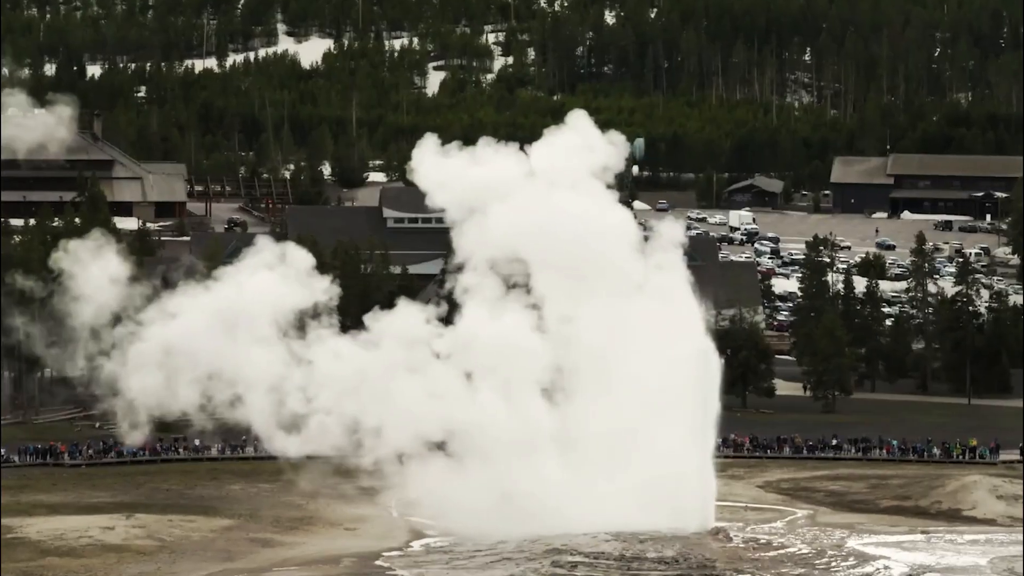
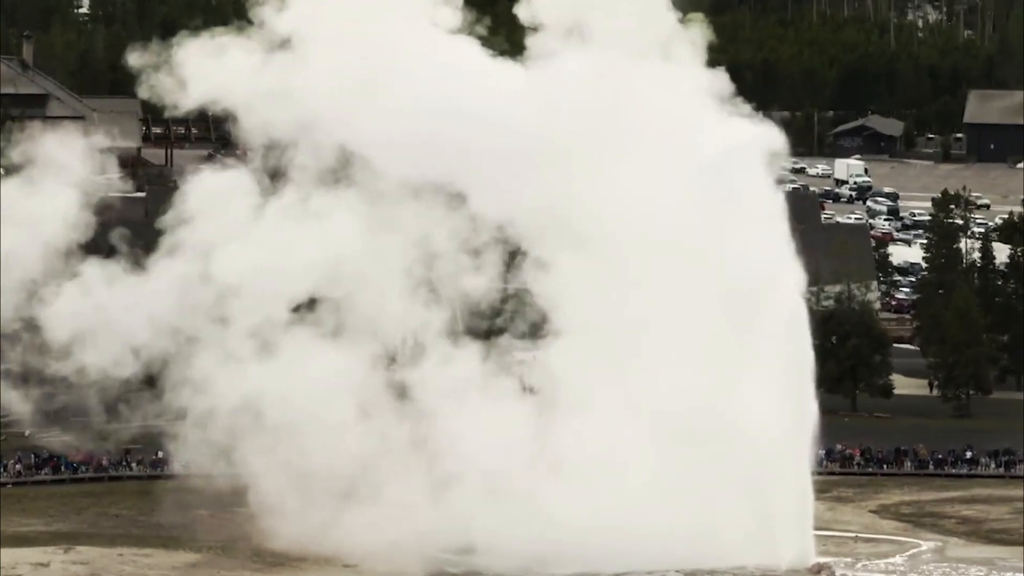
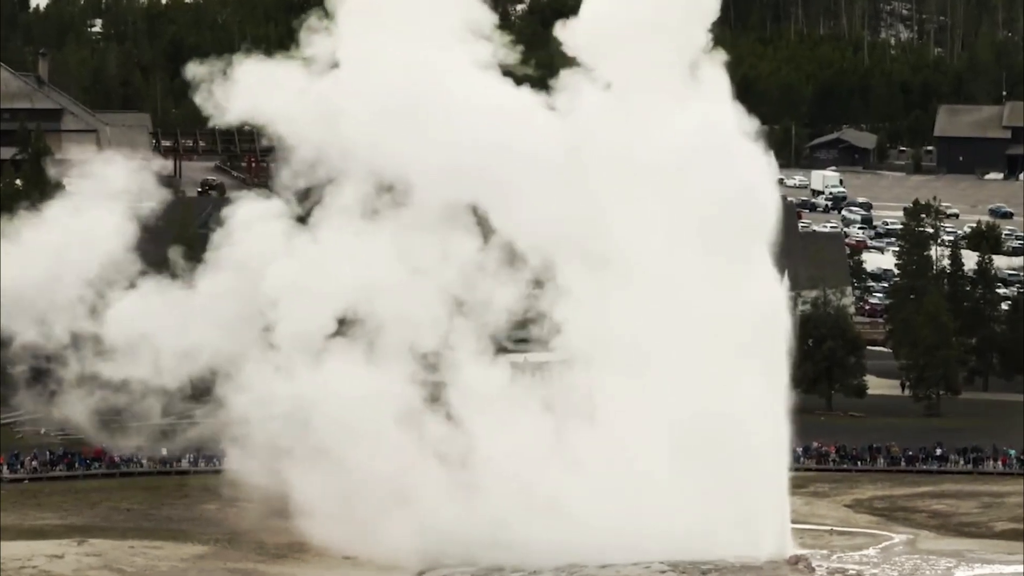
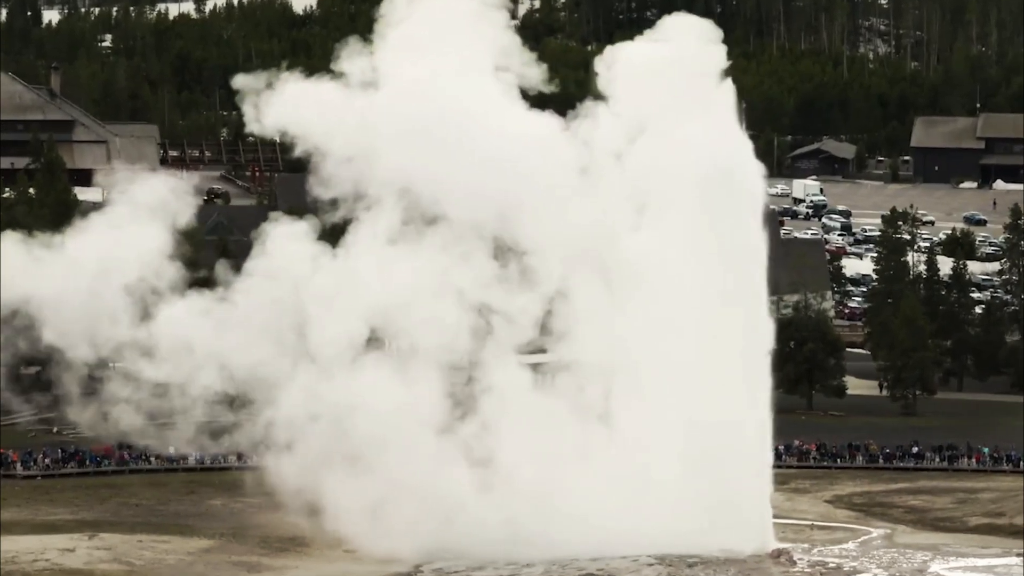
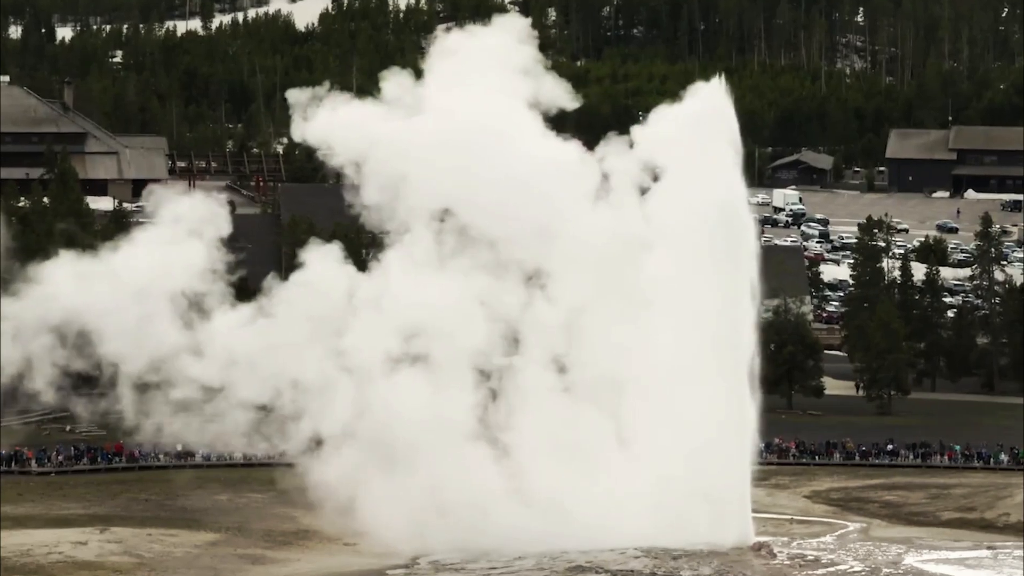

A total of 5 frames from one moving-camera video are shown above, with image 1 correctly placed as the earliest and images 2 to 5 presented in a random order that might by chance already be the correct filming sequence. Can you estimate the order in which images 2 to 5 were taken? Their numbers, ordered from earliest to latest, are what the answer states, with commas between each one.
5, 4, 3, 2
